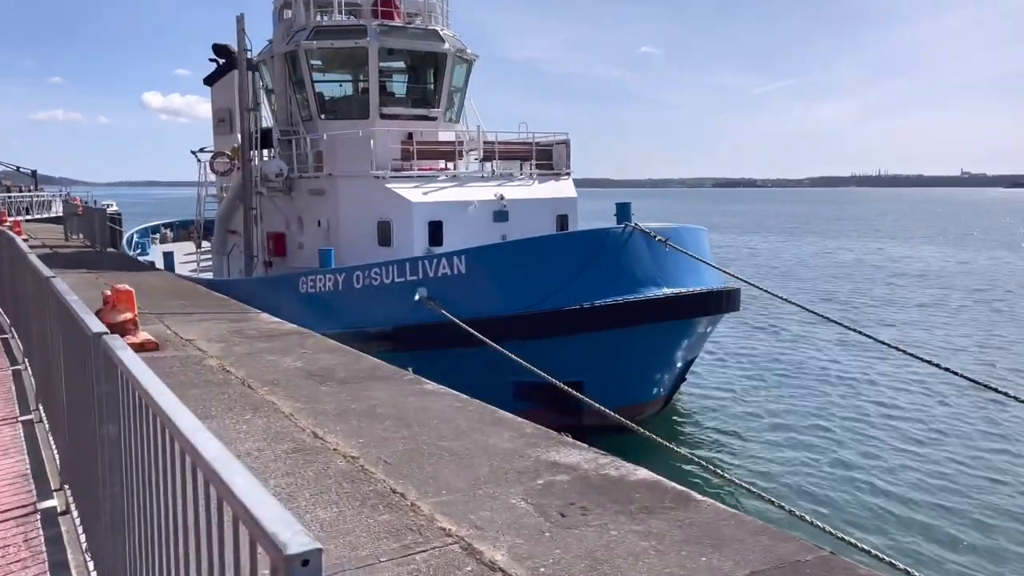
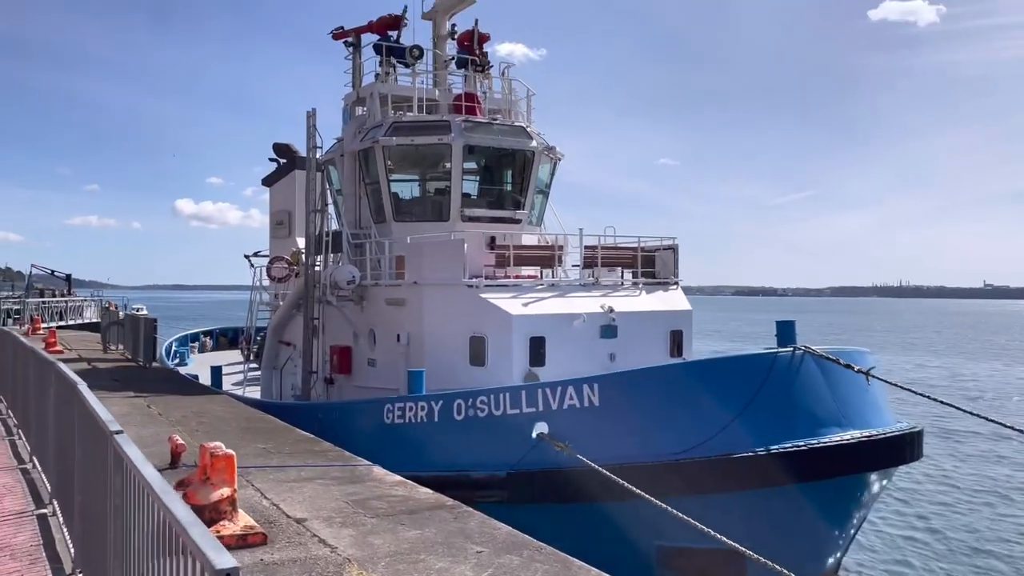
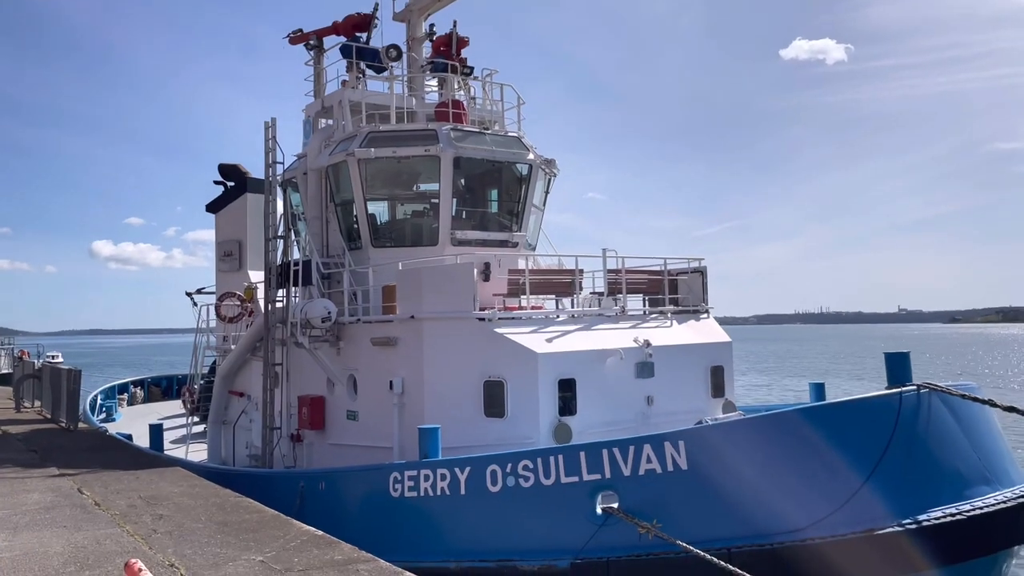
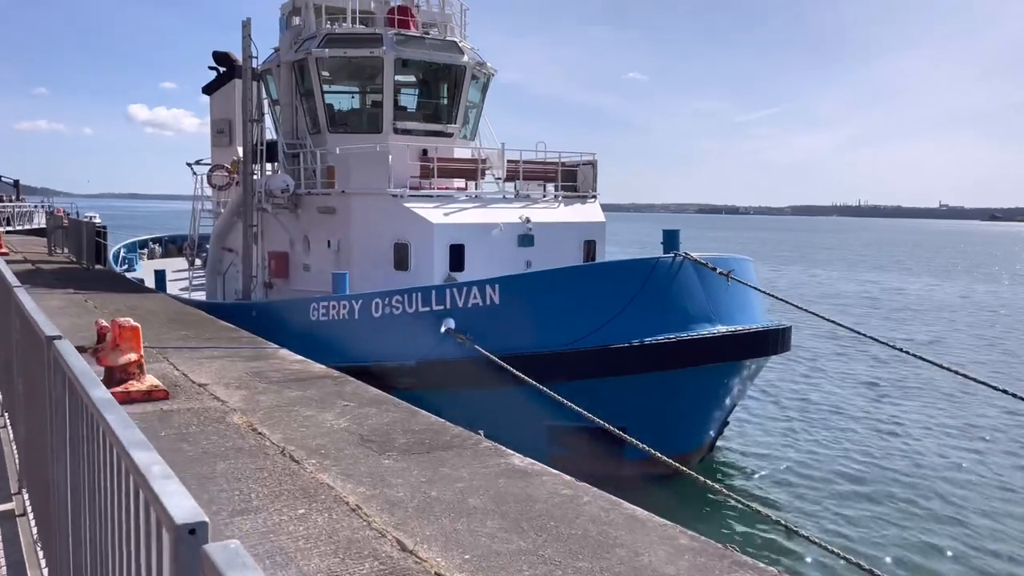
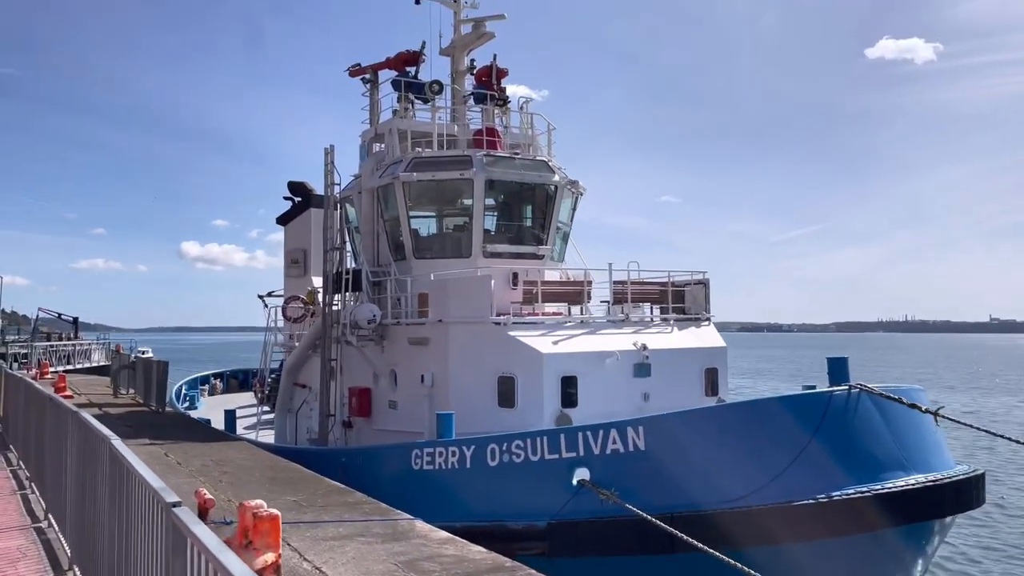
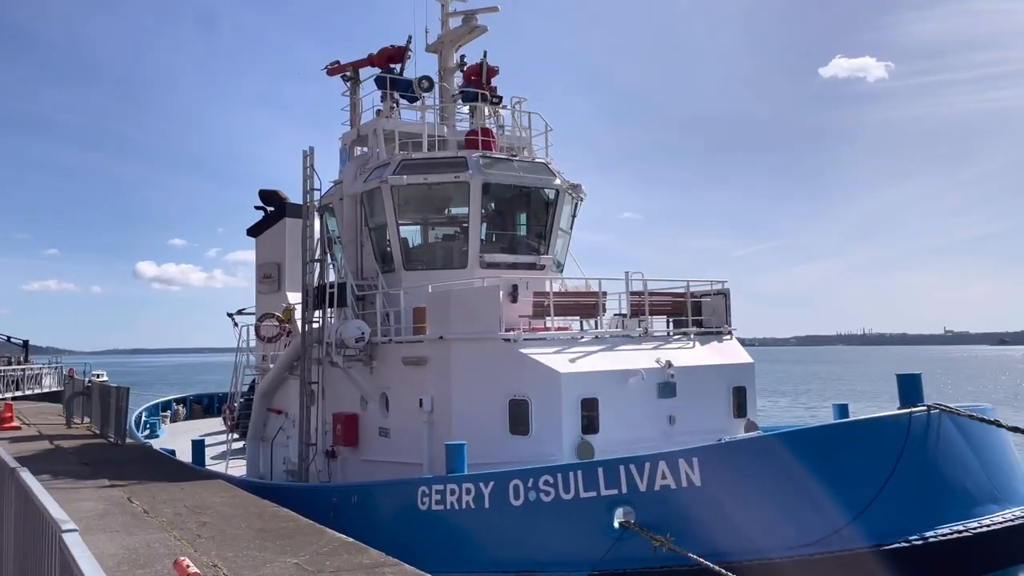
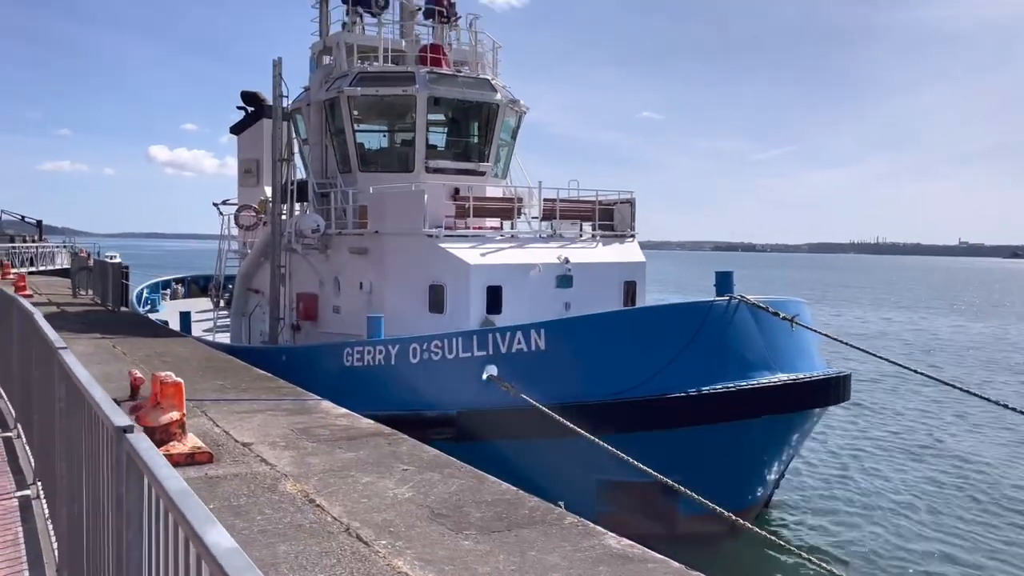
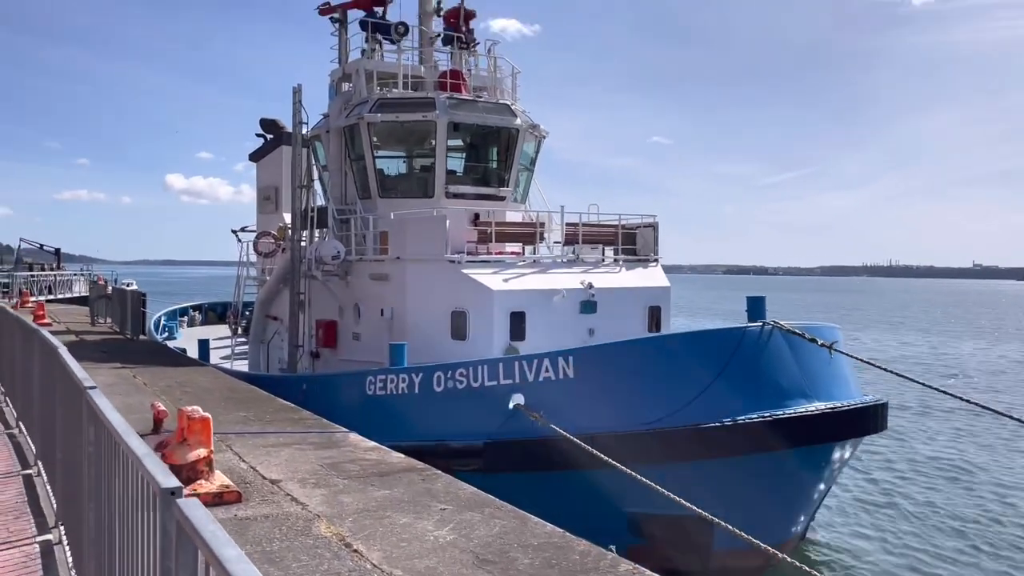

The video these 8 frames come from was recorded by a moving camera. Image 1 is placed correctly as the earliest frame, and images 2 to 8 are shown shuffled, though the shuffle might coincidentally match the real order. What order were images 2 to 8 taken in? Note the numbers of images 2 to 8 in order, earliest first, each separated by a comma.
4, 7, 8, 2, 5, 6, 3
